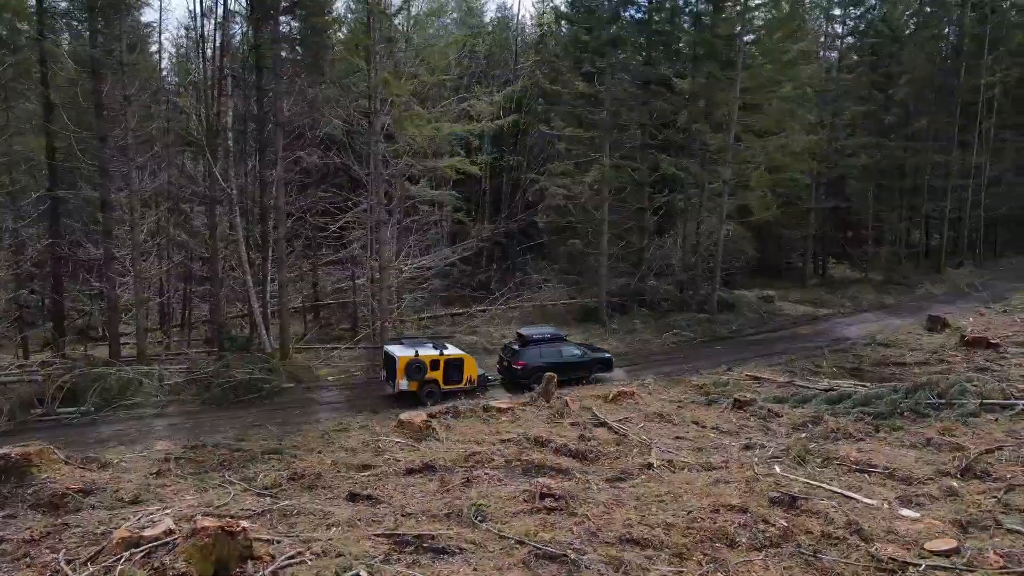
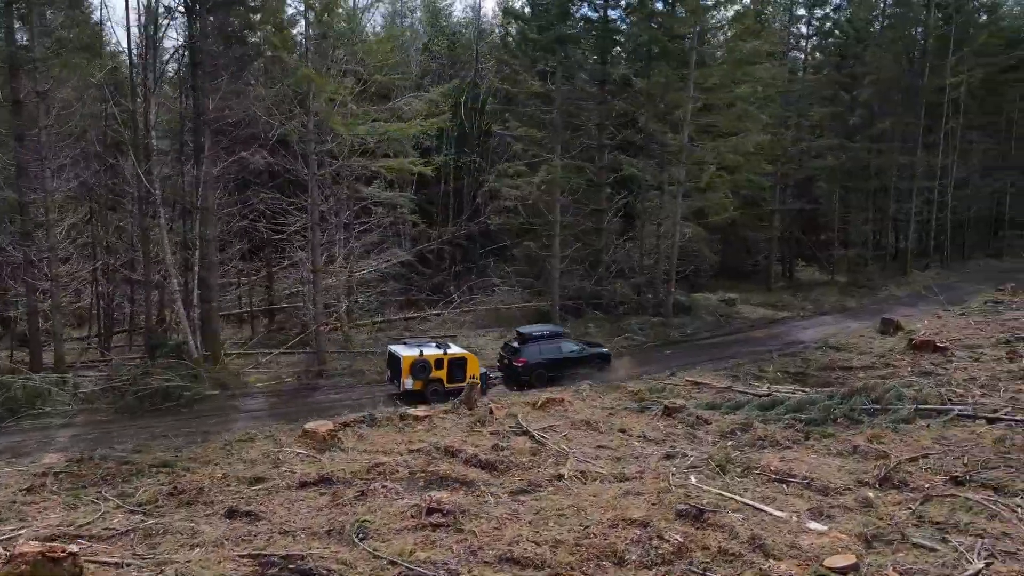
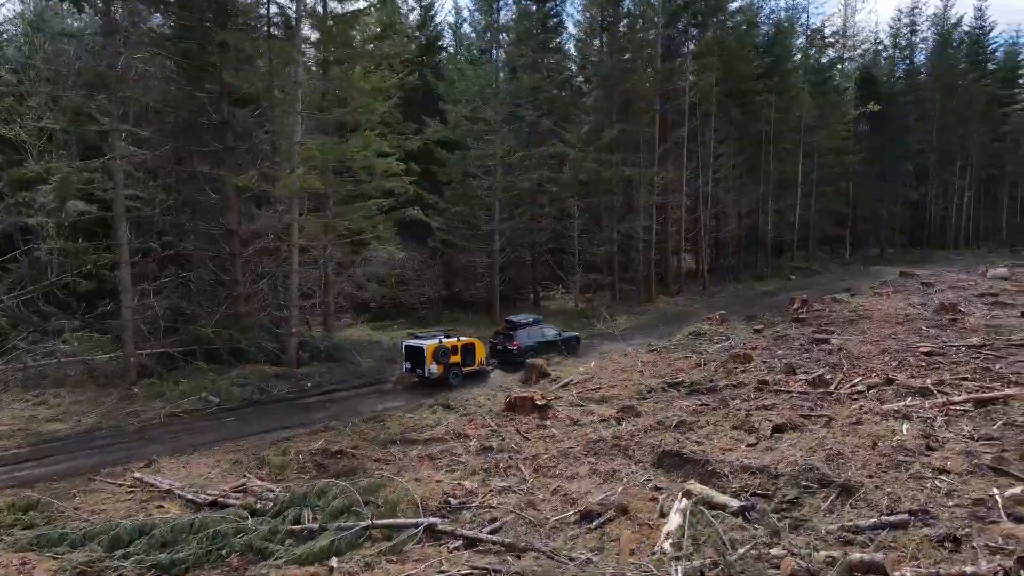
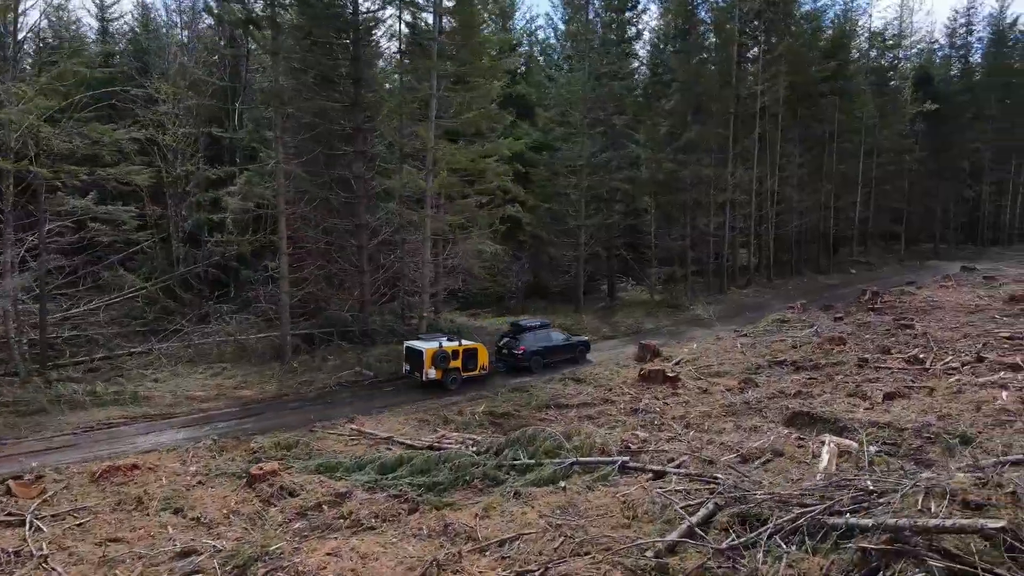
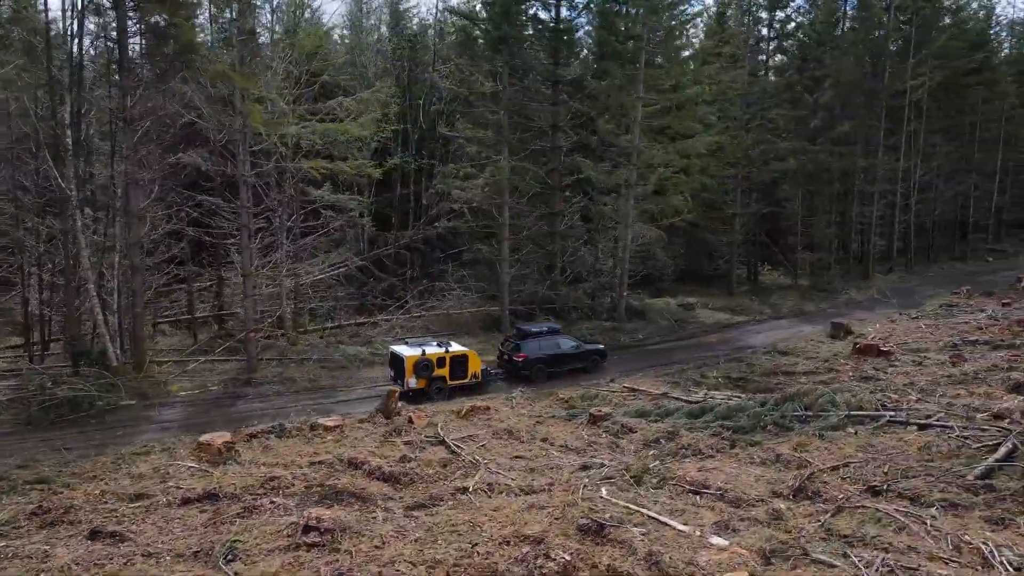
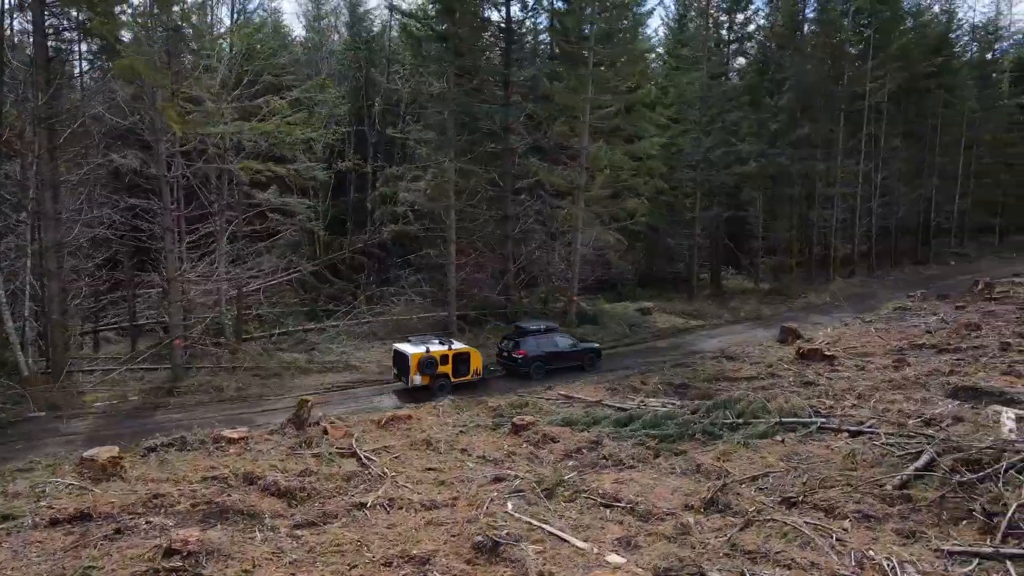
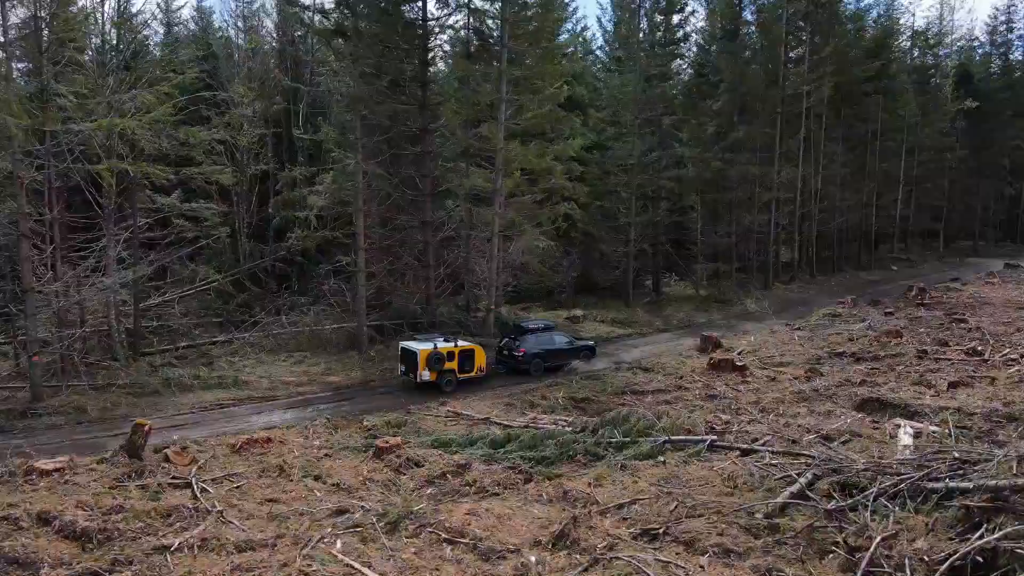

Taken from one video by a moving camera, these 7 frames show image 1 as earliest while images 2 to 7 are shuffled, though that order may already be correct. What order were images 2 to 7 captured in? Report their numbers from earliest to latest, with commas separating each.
2, 5, 6, 7, 4, 3
